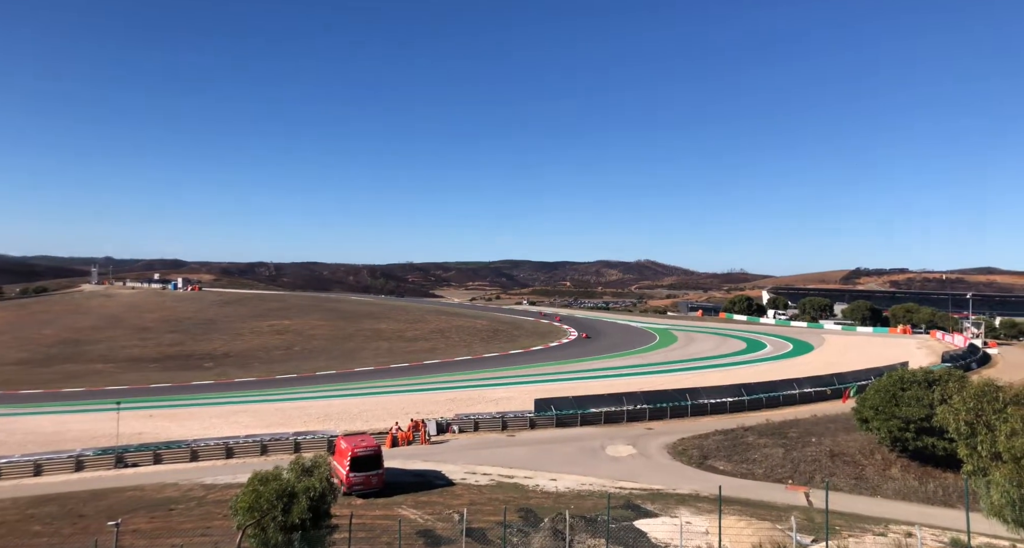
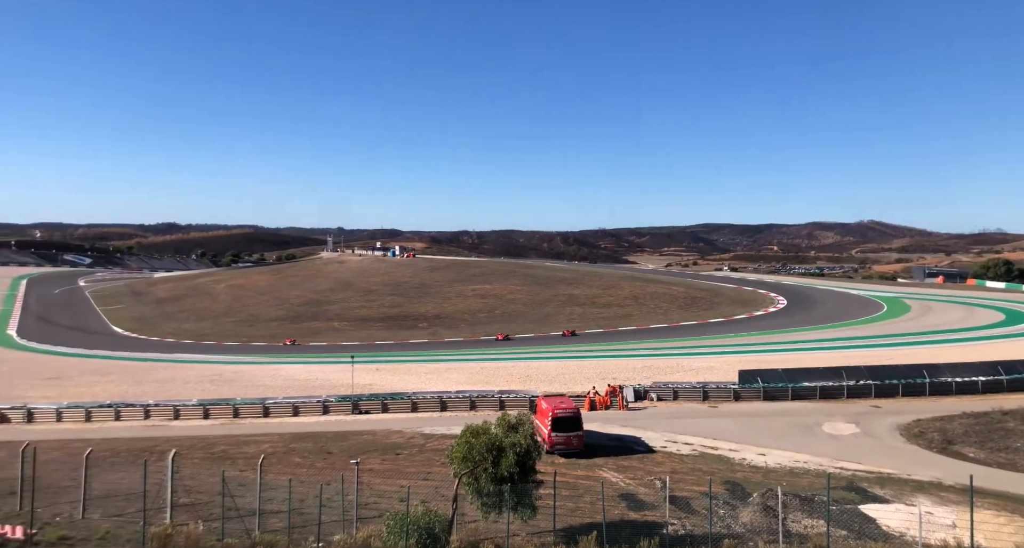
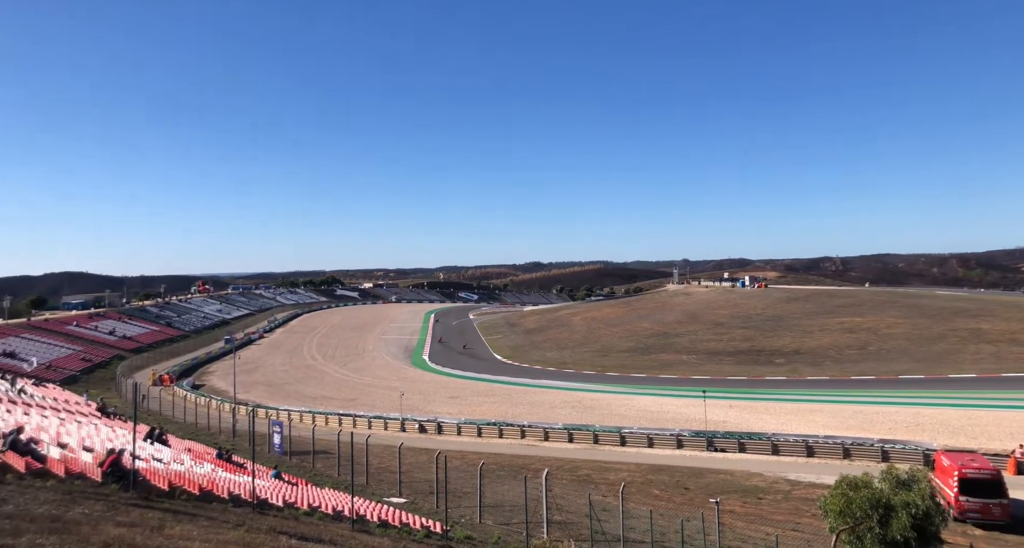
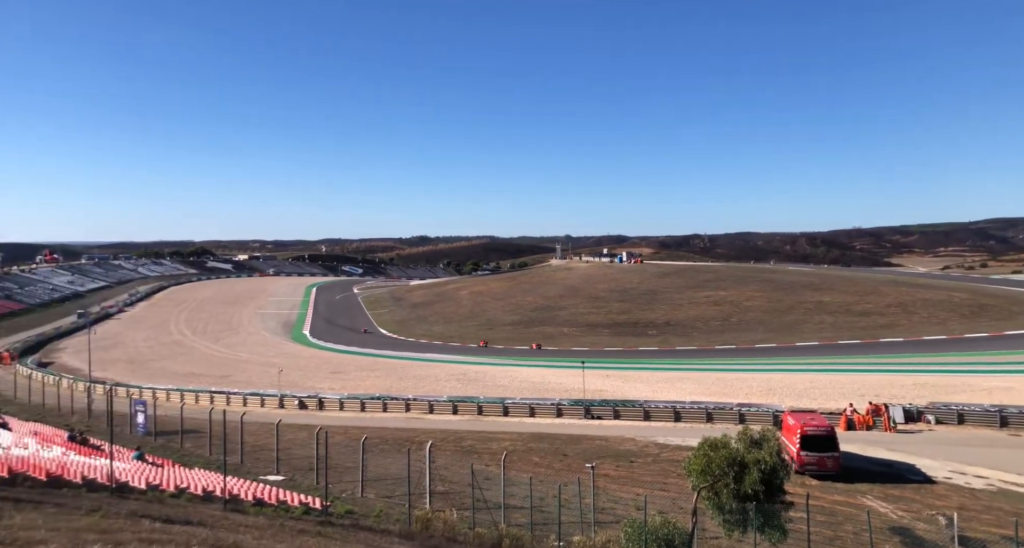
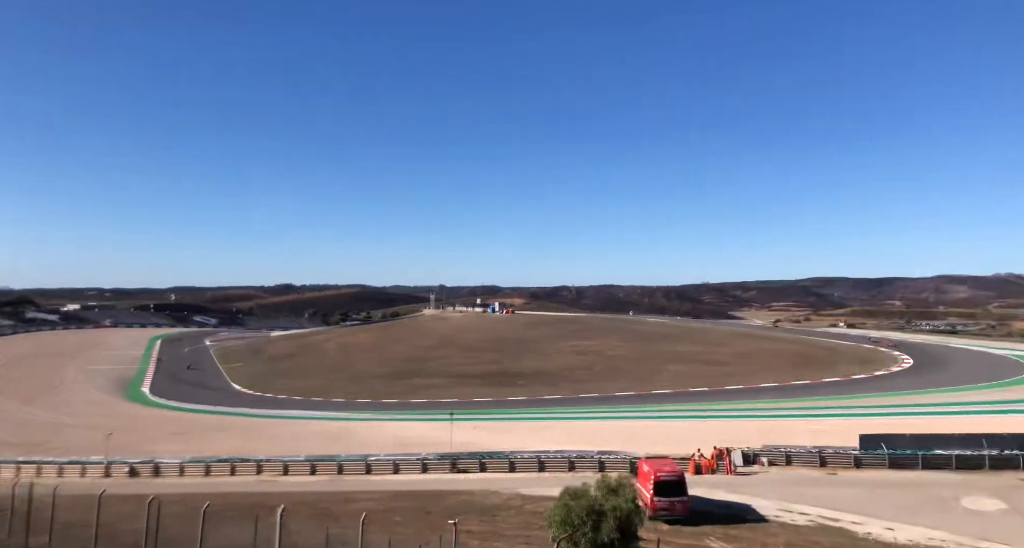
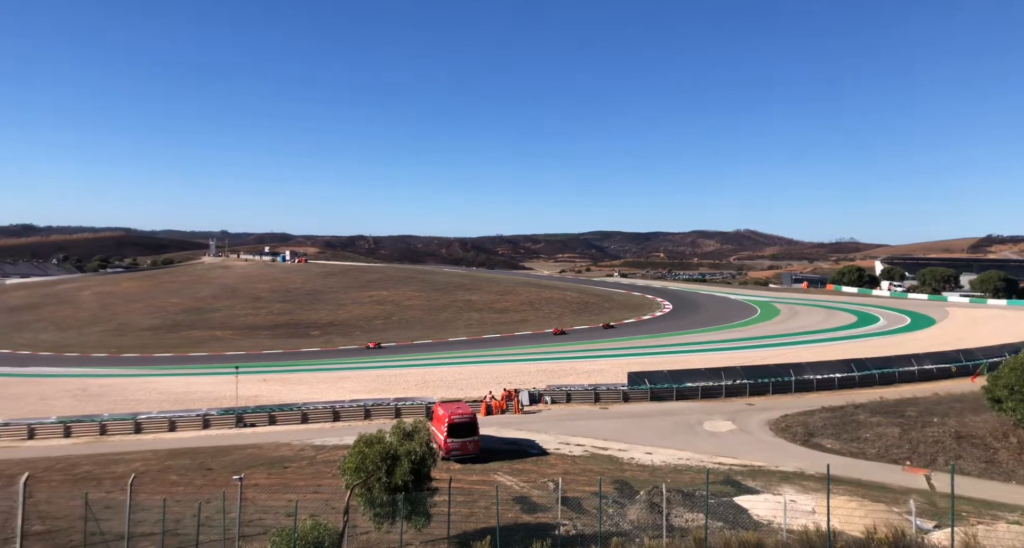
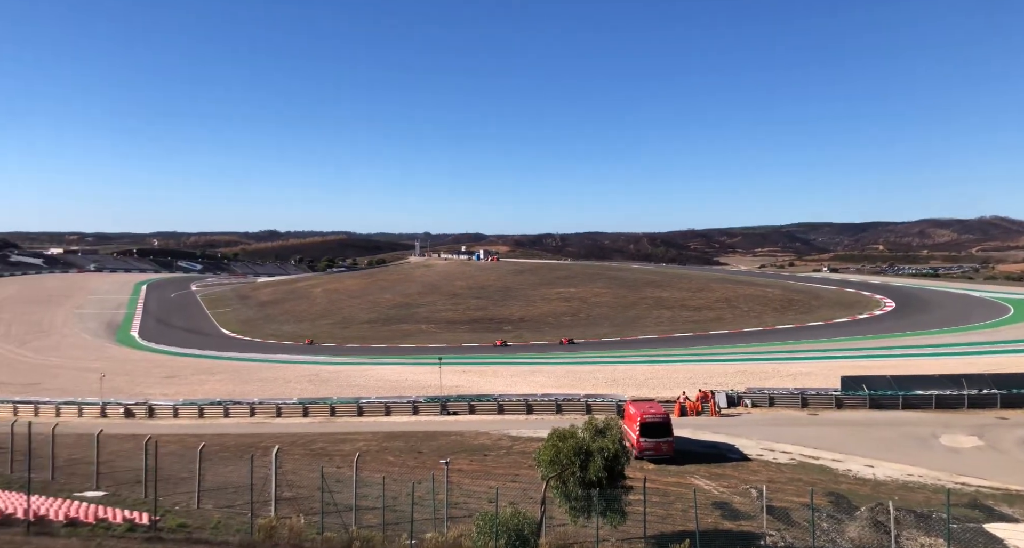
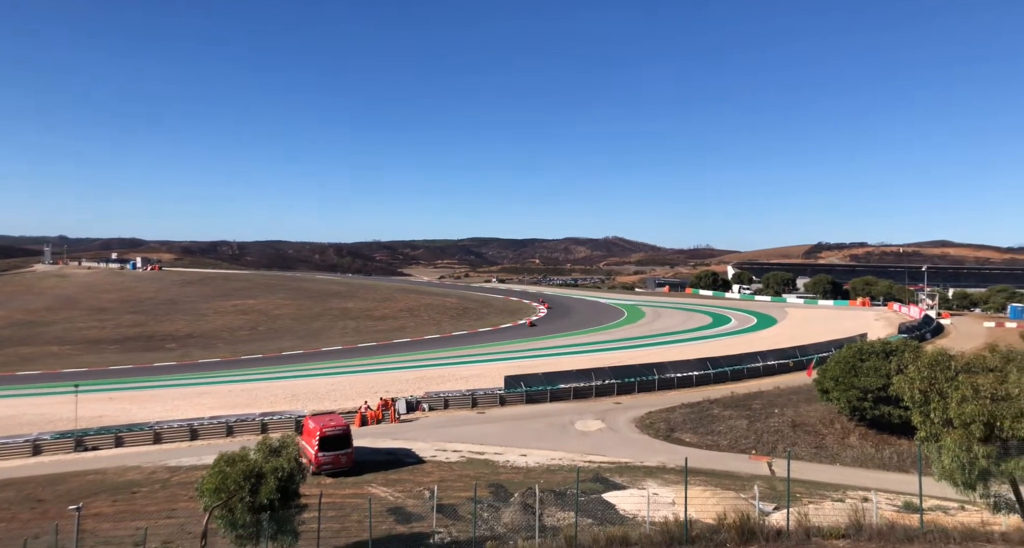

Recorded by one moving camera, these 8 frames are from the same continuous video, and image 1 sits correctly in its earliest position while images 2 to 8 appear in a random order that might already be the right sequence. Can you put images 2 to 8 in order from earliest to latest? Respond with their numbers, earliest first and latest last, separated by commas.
8, 6, 2, 7, 4, 3, 5
